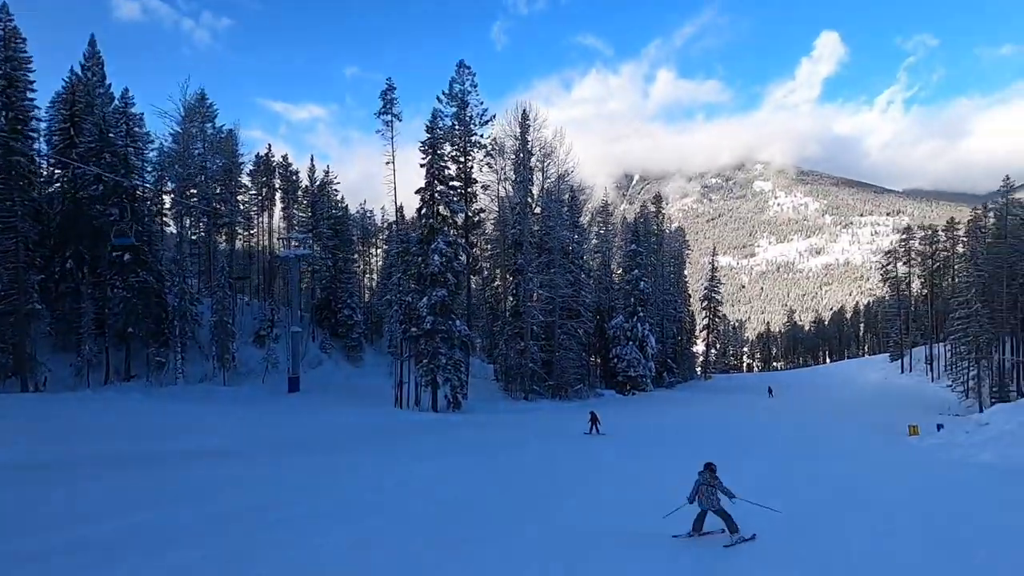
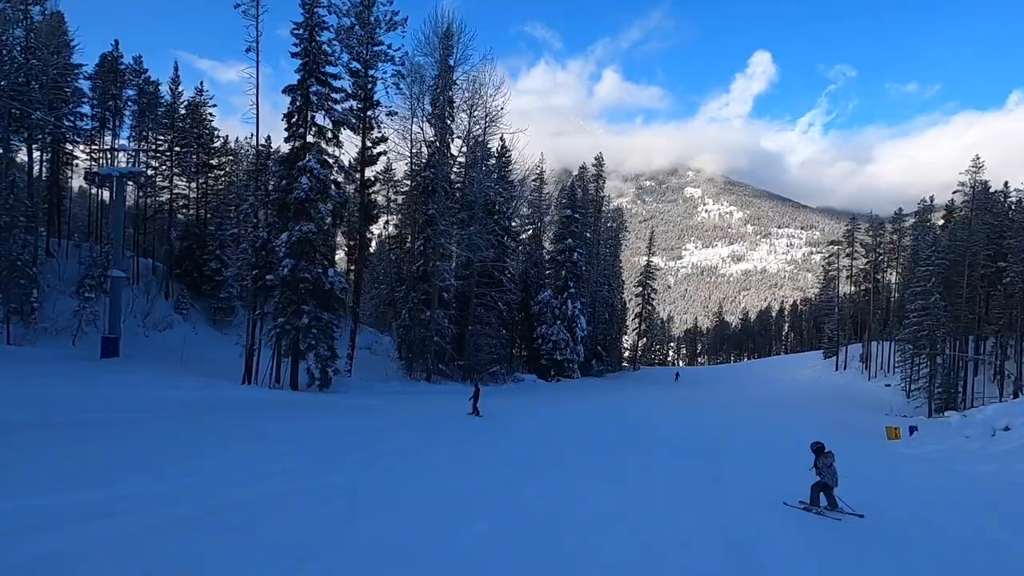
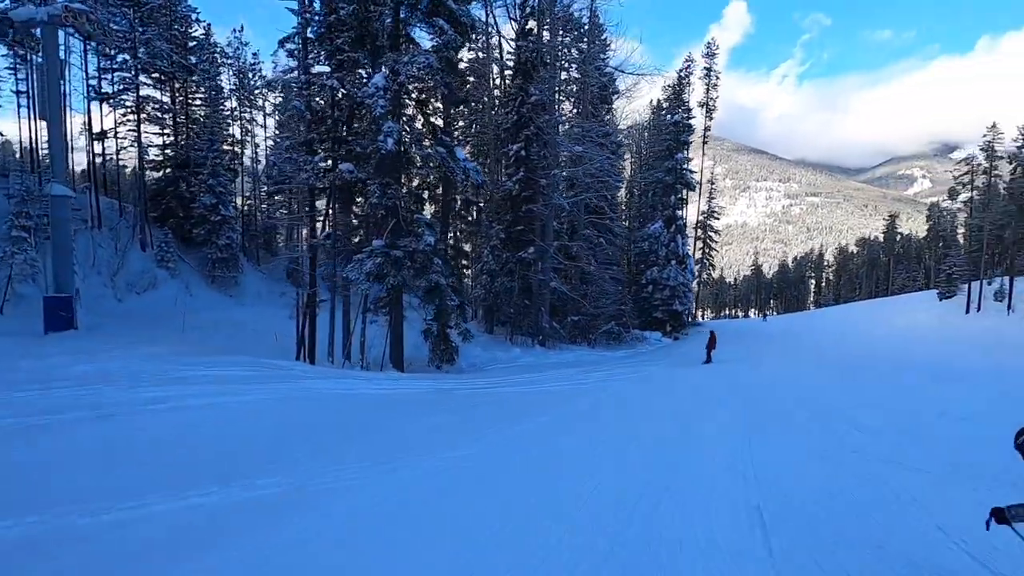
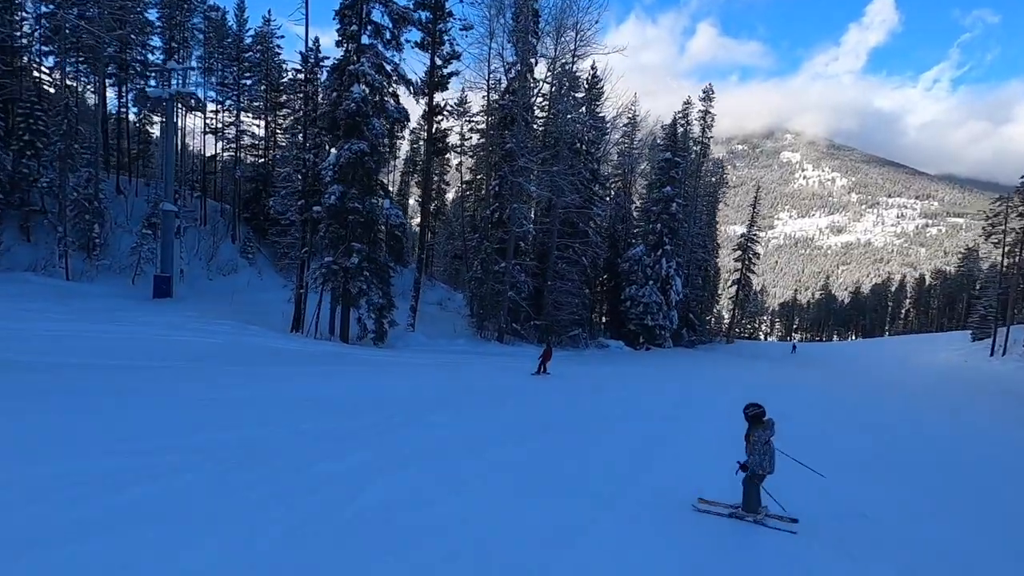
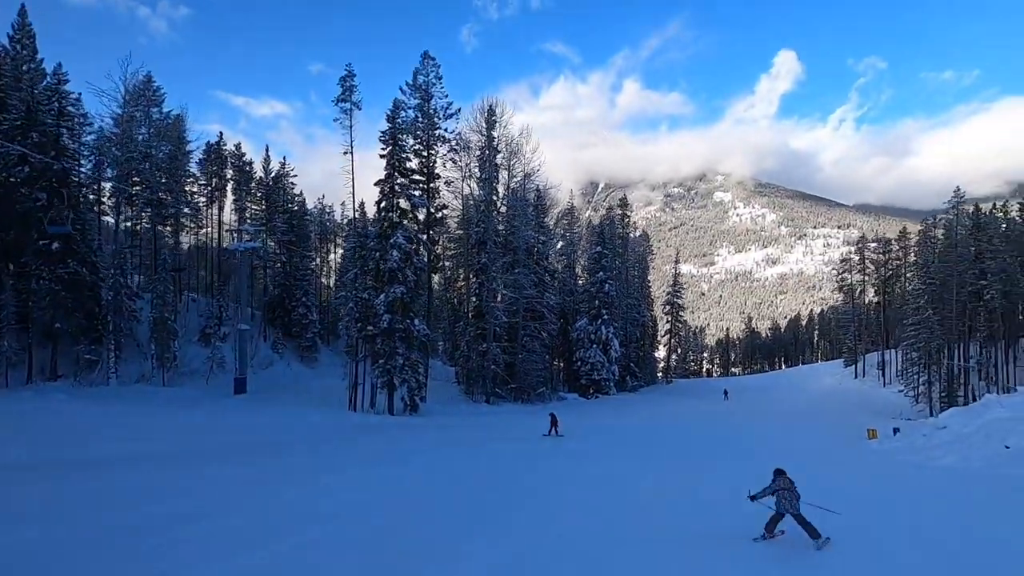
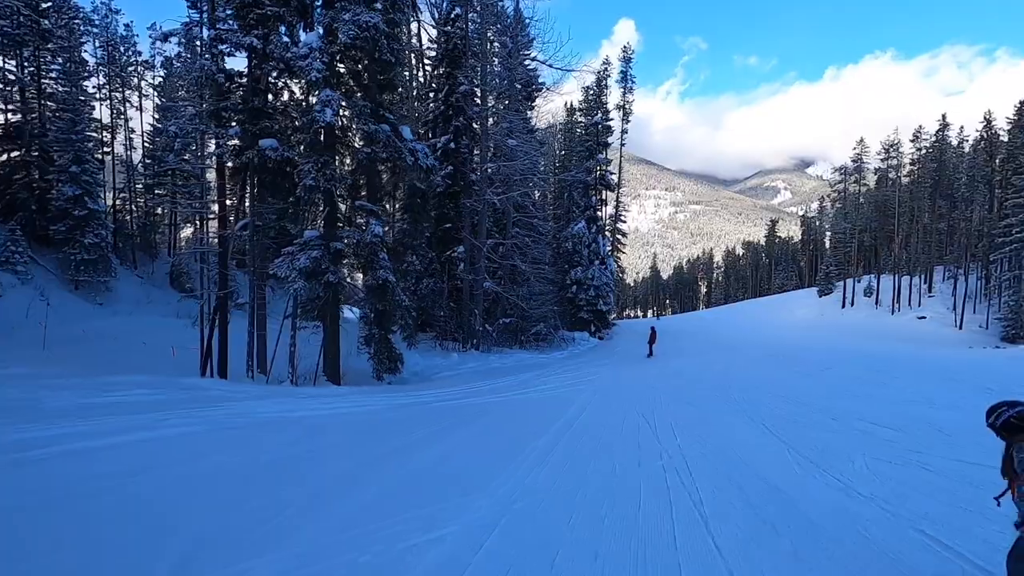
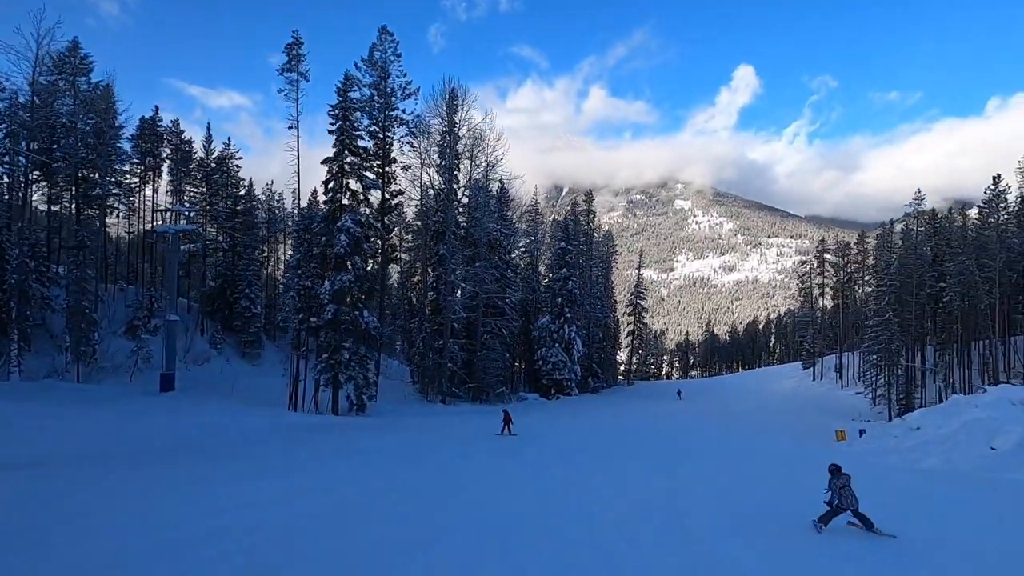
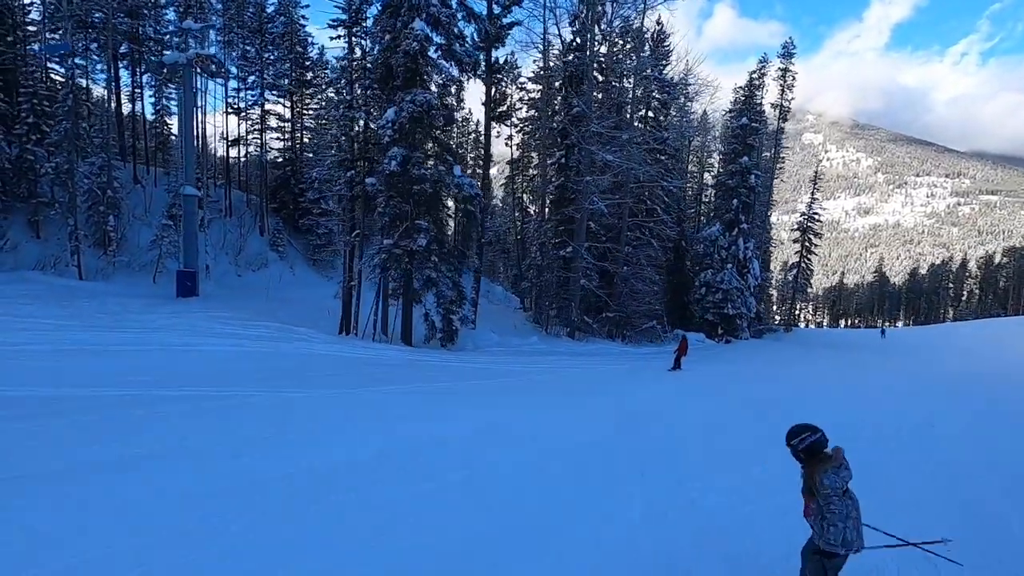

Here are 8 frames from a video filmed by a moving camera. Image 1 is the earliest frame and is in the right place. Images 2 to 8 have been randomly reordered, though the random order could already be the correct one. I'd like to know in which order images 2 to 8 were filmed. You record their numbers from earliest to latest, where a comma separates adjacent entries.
5, 7, 2, 4, 8, 3, 6
